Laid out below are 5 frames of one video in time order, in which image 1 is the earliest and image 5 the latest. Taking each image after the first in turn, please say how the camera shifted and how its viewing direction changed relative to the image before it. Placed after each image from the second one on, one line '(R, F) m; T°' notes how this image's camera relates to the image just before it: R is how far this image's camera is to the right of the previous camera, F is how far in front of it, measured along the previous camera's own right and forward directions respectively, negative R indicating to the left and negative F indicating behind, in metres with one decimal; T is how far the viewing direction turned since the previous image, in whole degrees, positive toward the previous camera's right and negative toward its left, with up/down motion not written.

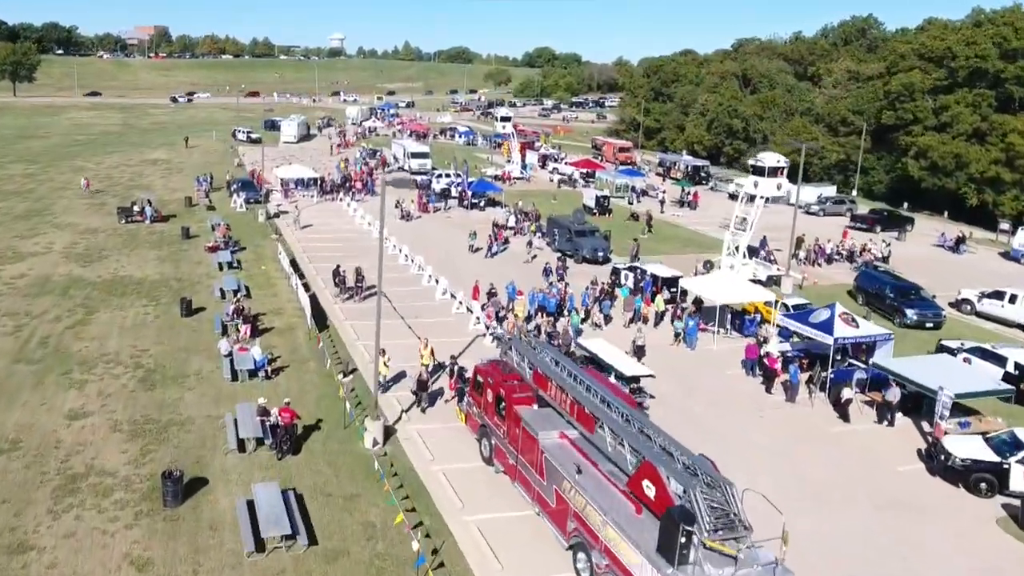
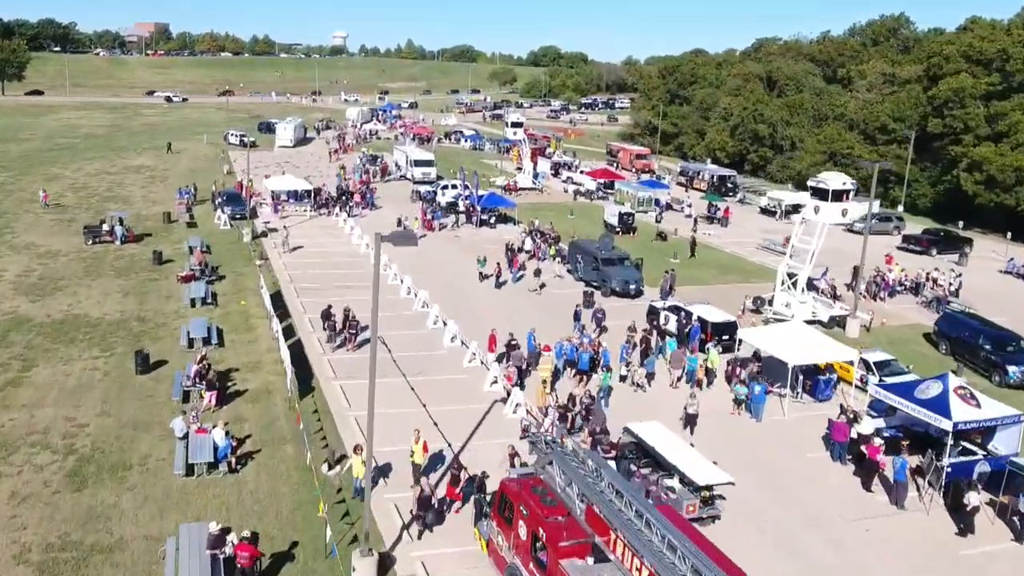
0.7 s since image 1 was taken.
(-0.6, +5.0) m; 0°
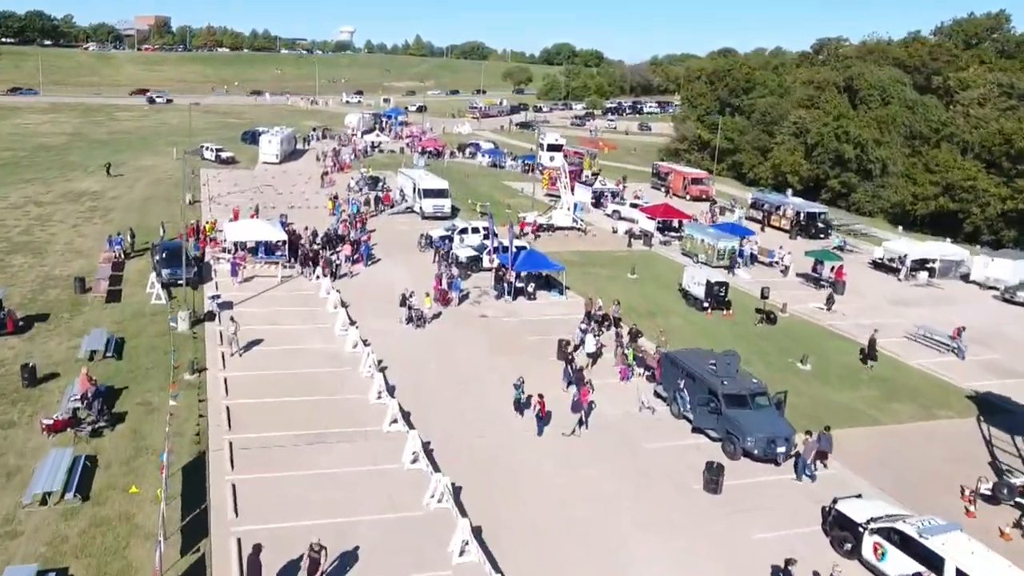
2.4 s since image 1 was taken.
(-1.6, +12.8) m; 0°
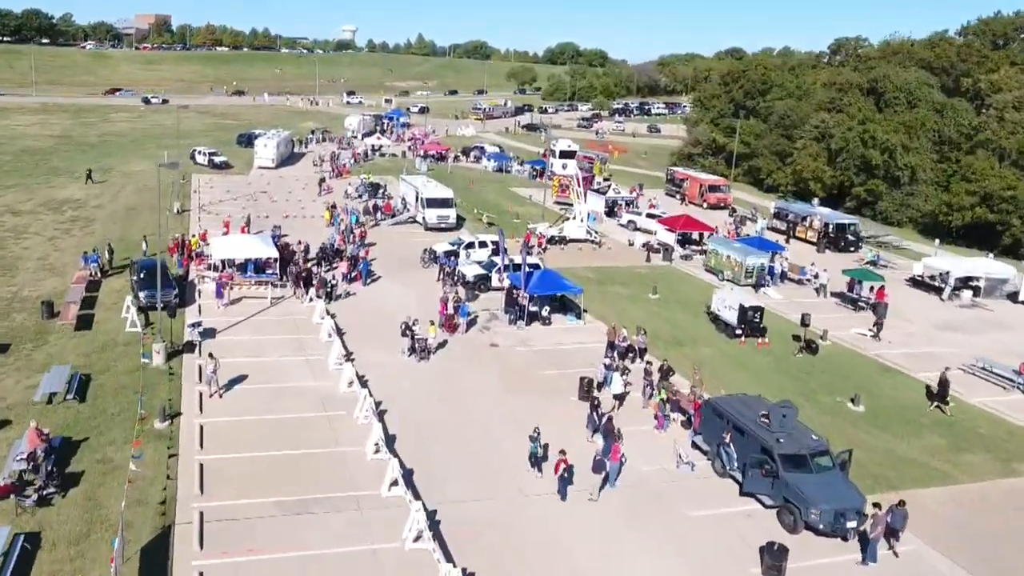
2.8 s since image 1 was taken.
(-0.4, +3.1) m; 0°
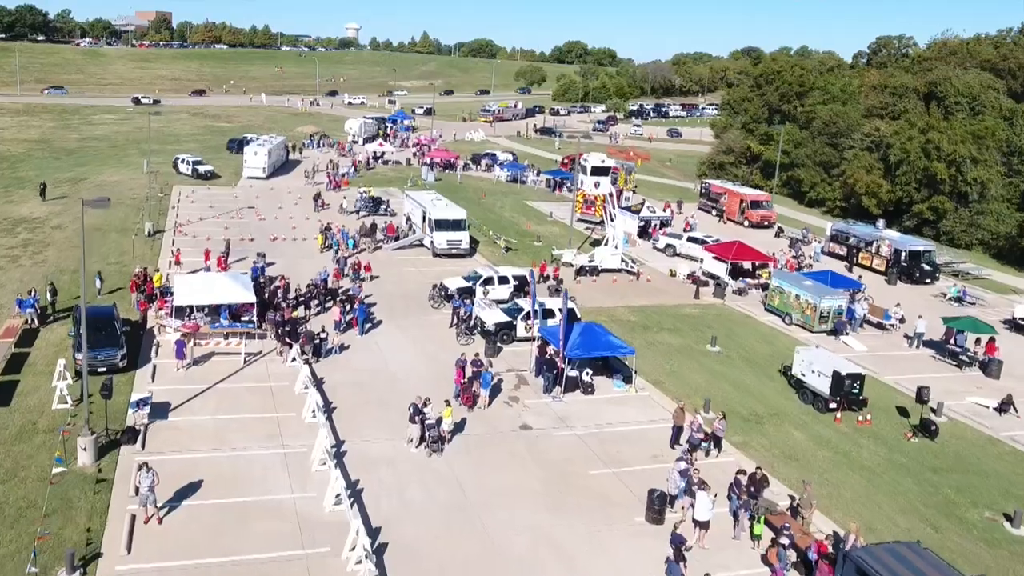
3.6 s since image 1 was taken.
(-0.9, +6.3) m; 0°
